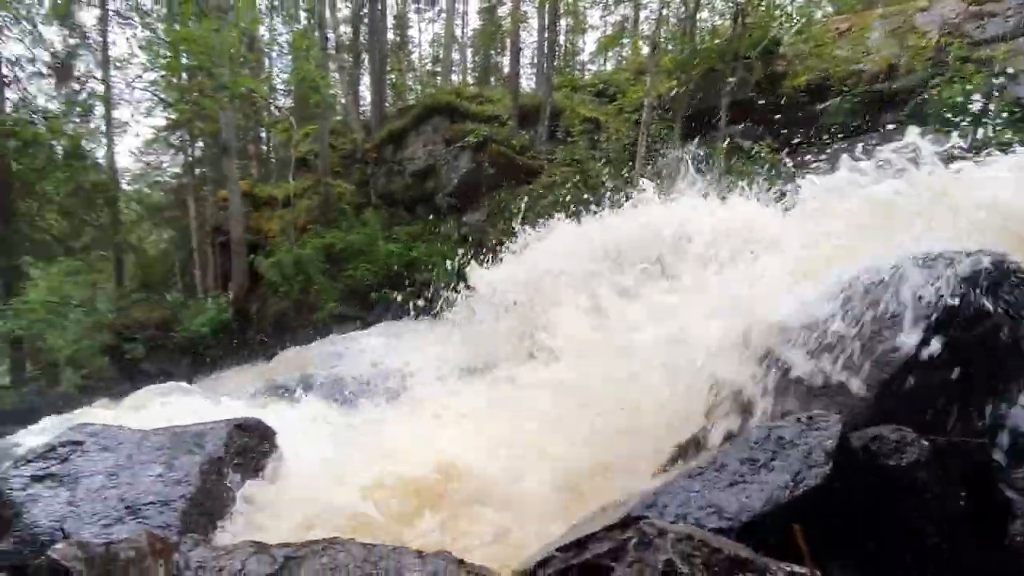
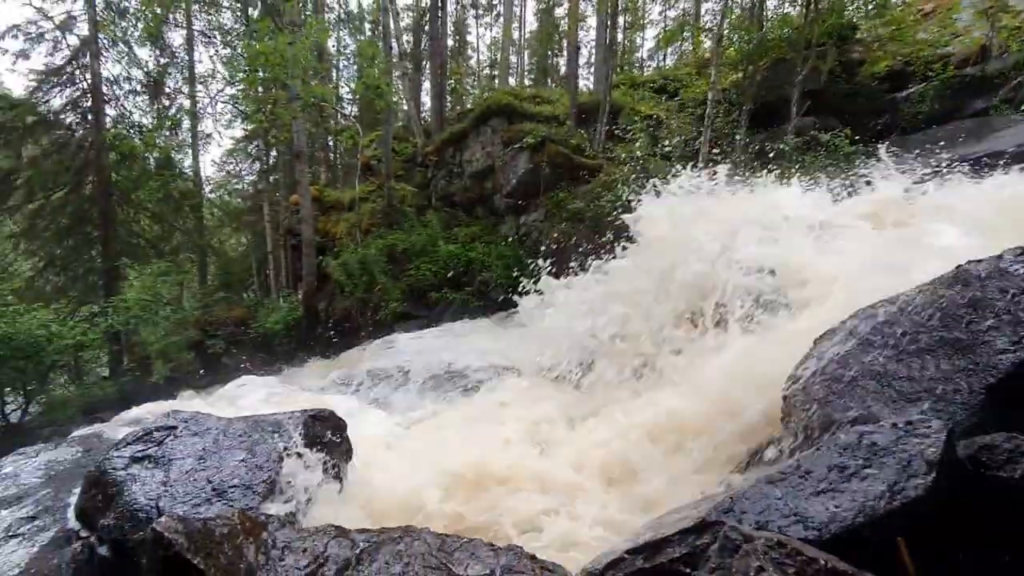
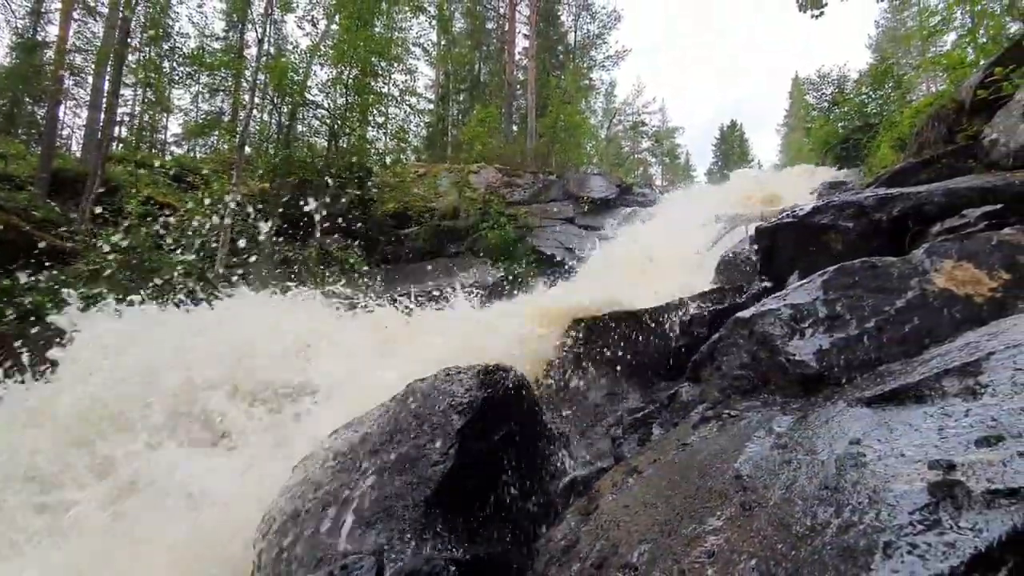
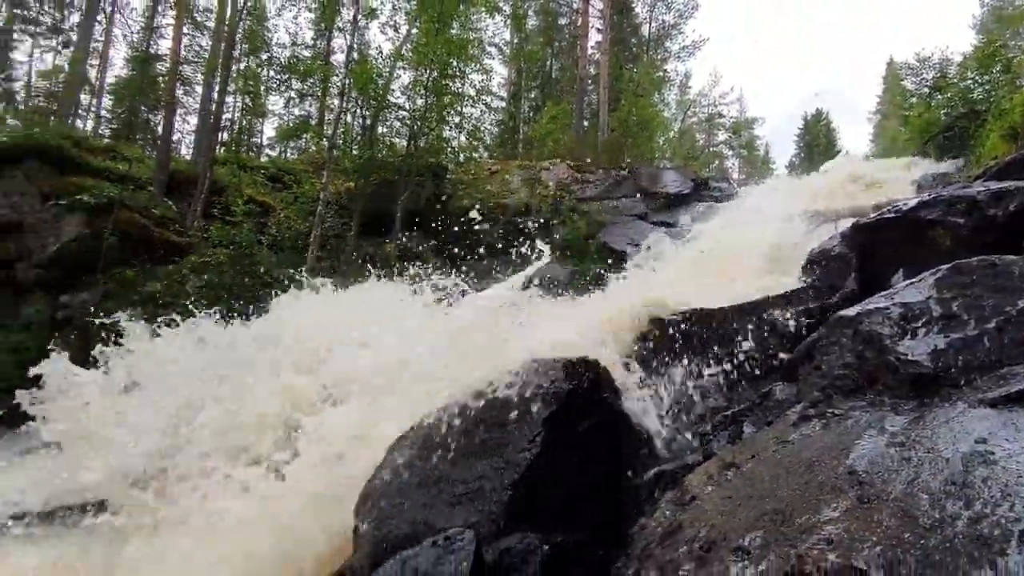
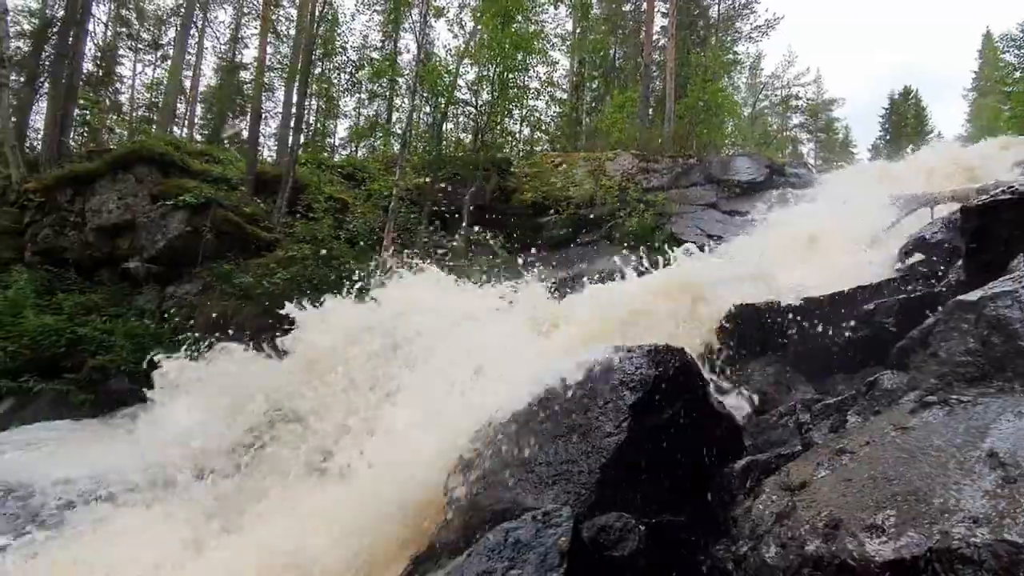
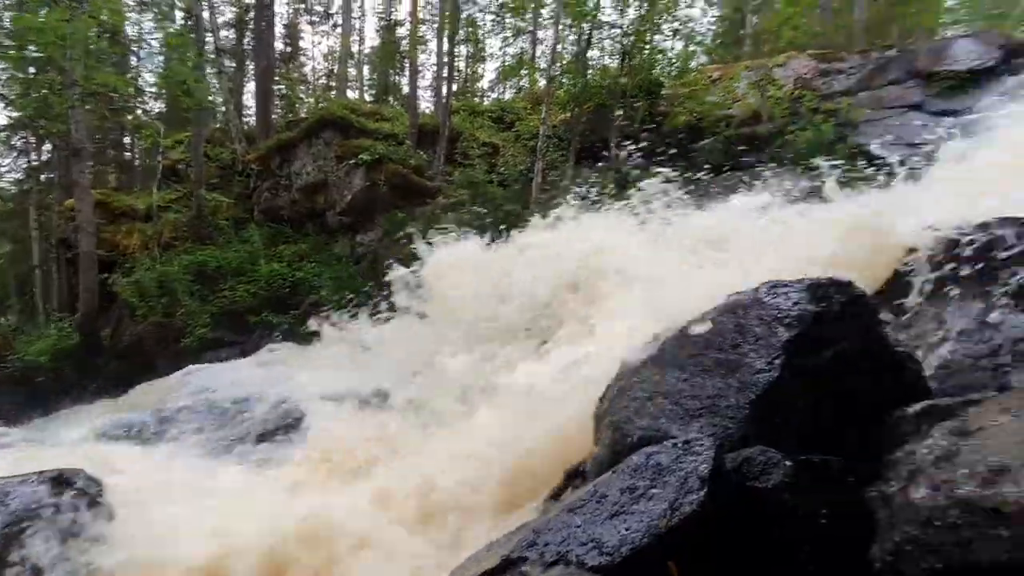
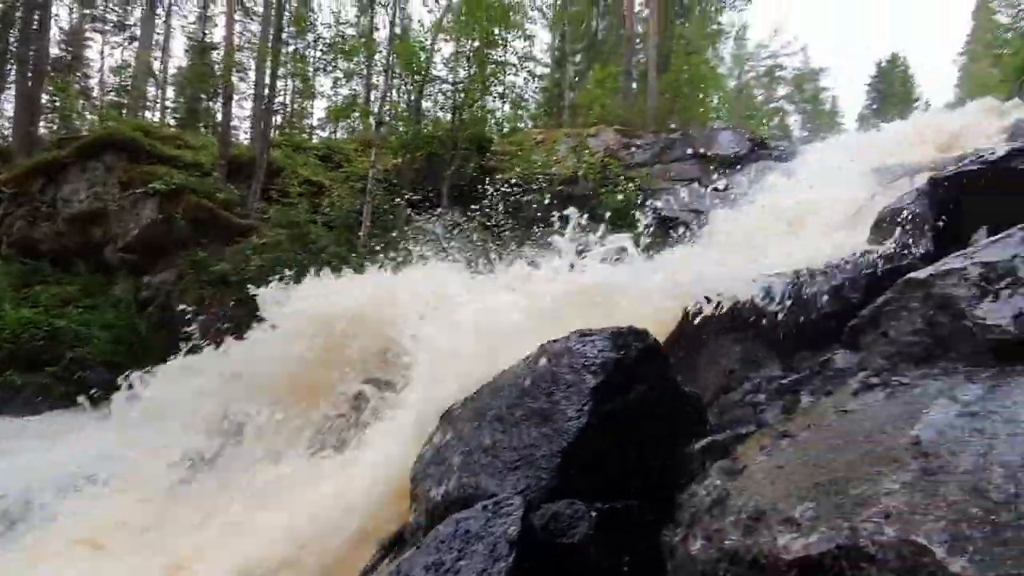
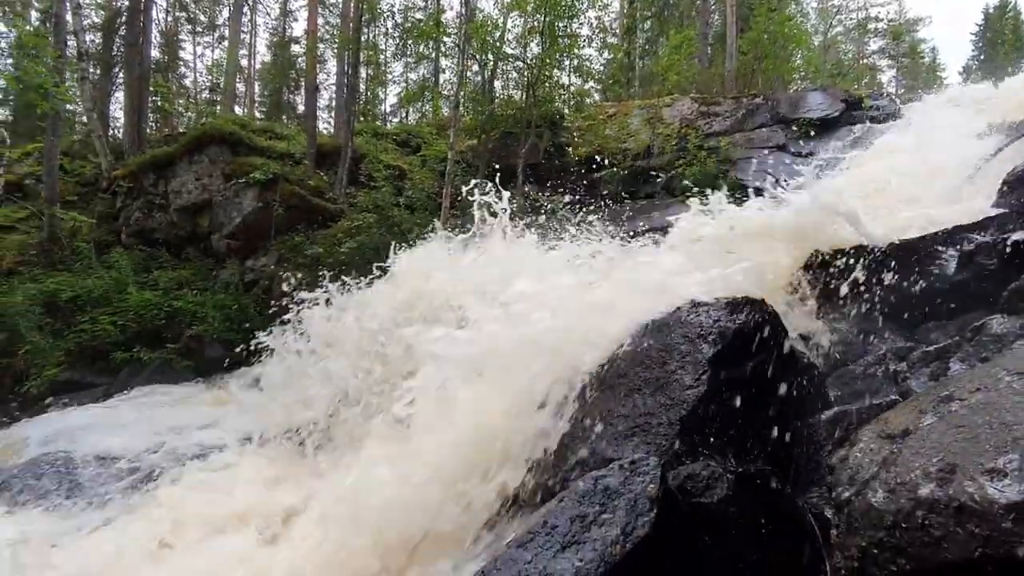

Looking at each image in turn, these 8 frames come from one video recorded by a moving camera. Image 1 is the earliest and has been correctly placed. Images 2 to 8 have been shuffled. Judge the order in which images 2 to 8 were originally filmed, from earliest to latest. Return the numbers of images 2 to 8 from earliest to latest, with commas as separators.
2, 6, 7, 3, 4, 5, 8
